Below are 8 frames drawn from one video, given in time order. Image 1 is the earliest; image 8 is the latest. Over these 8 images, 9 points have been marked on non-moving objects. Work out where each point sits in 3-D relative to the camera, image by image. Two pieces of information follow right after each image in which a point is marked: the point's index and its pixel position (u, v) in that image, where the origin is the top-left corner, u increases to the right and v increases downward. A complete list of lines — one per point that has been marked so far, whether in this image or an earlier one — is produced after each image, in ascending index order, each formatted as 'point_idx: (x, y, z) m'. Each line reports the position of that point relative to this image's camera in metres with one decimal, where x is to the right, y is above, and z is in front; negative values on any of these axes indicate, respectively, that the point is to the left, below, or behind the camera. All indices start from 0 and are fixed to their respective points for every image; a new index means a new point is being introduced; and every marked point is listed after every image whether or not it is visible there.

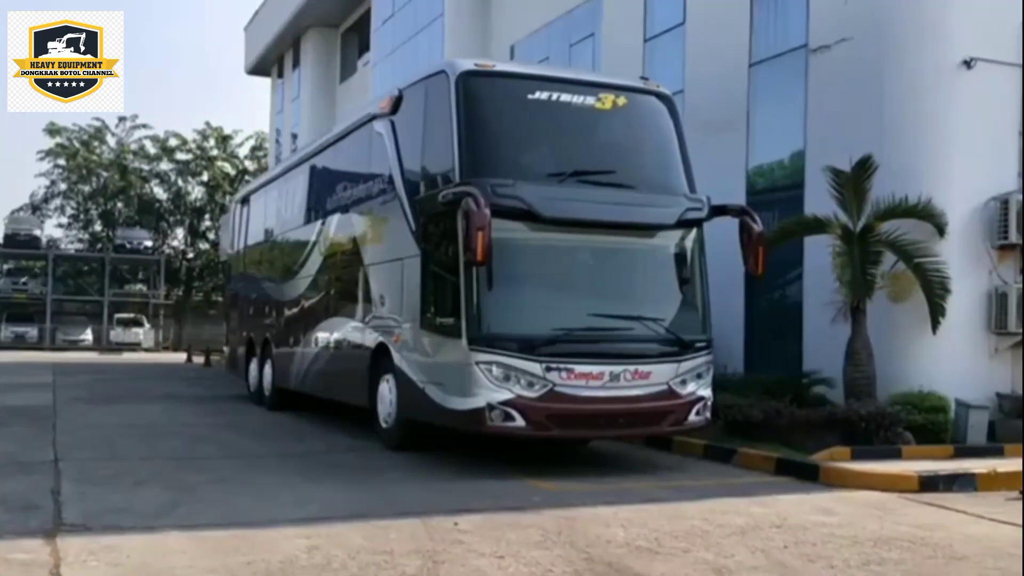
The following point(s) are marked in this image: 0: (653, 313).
0: (+1.3, -0.2, +10.7) m
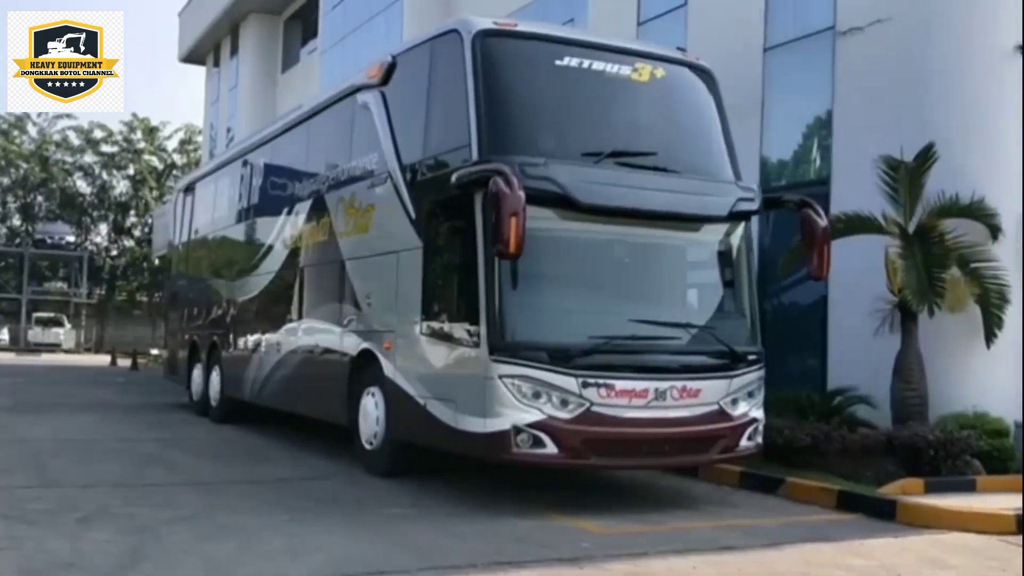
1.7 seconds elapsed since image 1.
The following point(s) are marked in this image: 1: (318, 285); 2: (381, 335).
0: (+1.5, -0.2, +9.1) m
1: (-2.1, 0.0, +12.5) m
2: (-1.1, -0.4, +10.4) m
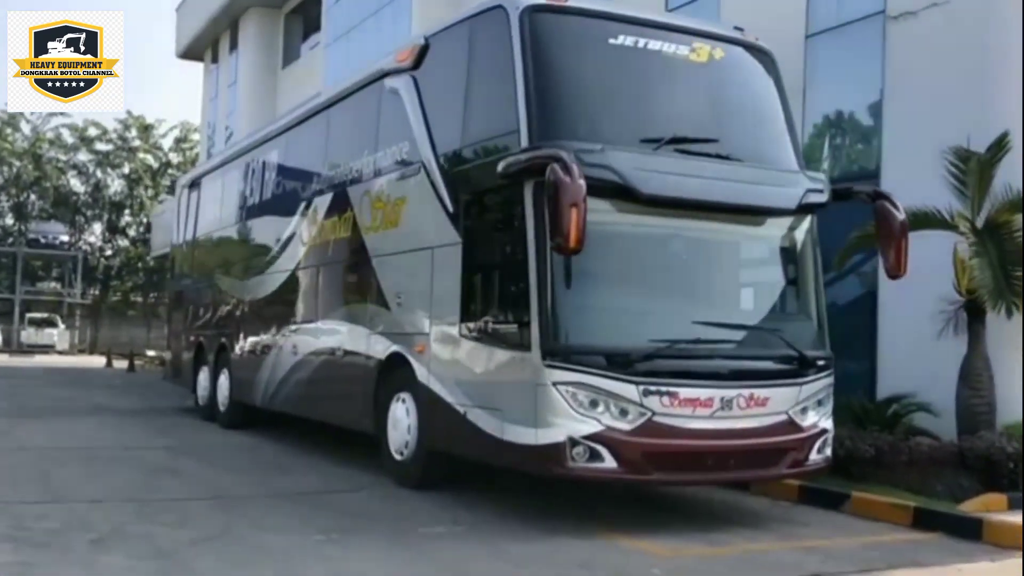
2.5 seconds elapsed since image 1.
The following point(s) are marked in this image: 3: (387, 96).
0: (+1.8, -0.2, +8.3) m
1: (-1.8, 0.0, +11.7) m
2: (-0.8, -0.4, +9.6) m
3: (-1.1, +1.7, +10.6) m
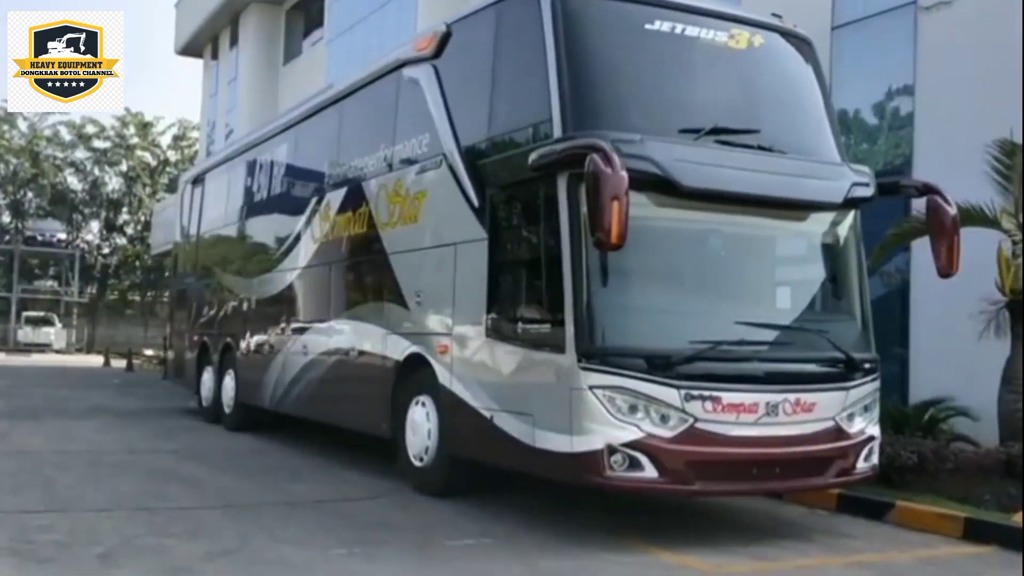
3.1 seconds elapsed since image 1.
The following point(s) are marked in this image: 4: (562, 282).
0: (+2.0, -0.2, +7.9) m
1: (-1.6, 0.0, +11.3) m
2: (-0.6, -0.4, +9.2) m
3: (-0.9, +1.7, +10.1) m
4: (+0.3, 0.0, +7.5) m
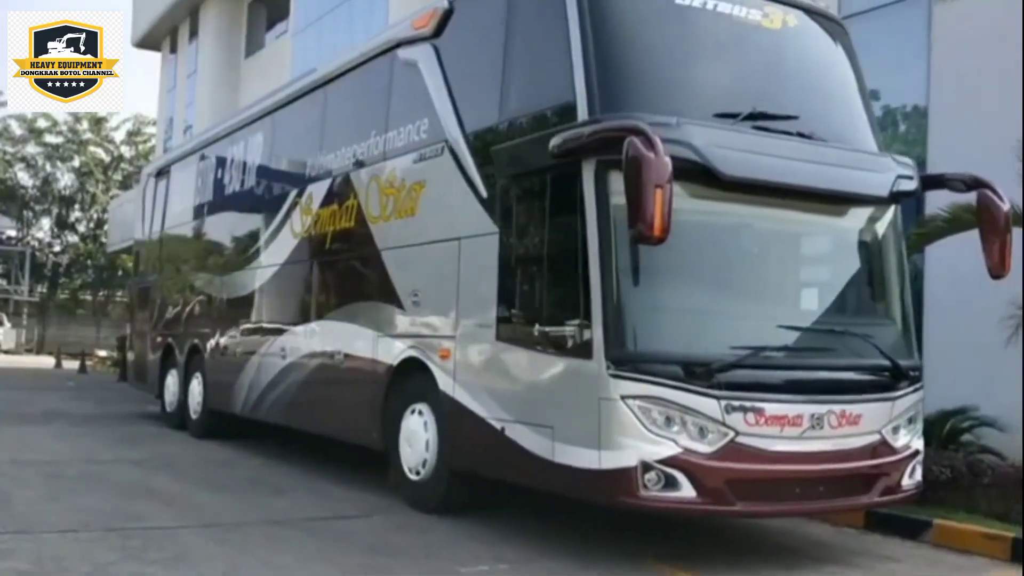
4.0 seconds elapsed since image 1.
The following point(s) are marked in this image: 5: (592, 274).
0: (+2.1, -0.2, +7.3) m
1: (-1.7, 0.0, +10.5) m
2: (-0.6, -0.4, +8.4) m
3: (-0.9, +1.8, +9.4) m
4: (+0.4, 0.0, +6.8) m
5: (+0.5, +0.1, +6.7) m
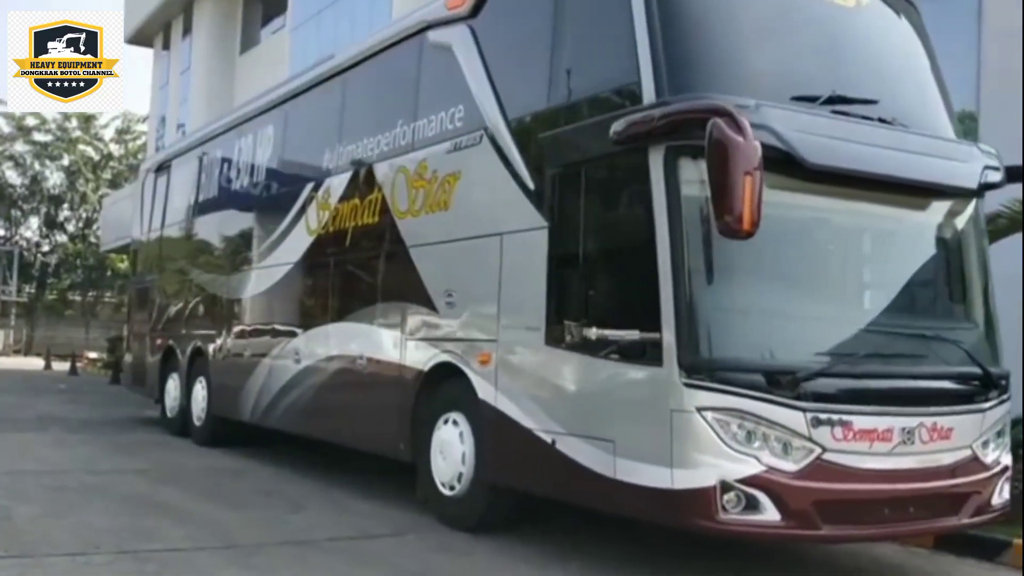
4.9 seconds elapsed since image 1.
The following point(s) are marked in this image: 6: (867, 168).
0: (+2.4, -0.2, +6.6) m
1: (-1.4, 0.0, +9.8) m
2: (-0.3, -0.4, +7.8) m
3: (-0.6, +1.8, +8.7) m
4: (+0.7, 0.0, +6.1) m
5: (+0.8, +0.1, +6.1) m
6: (+1.9, +0.6, +6.2) m
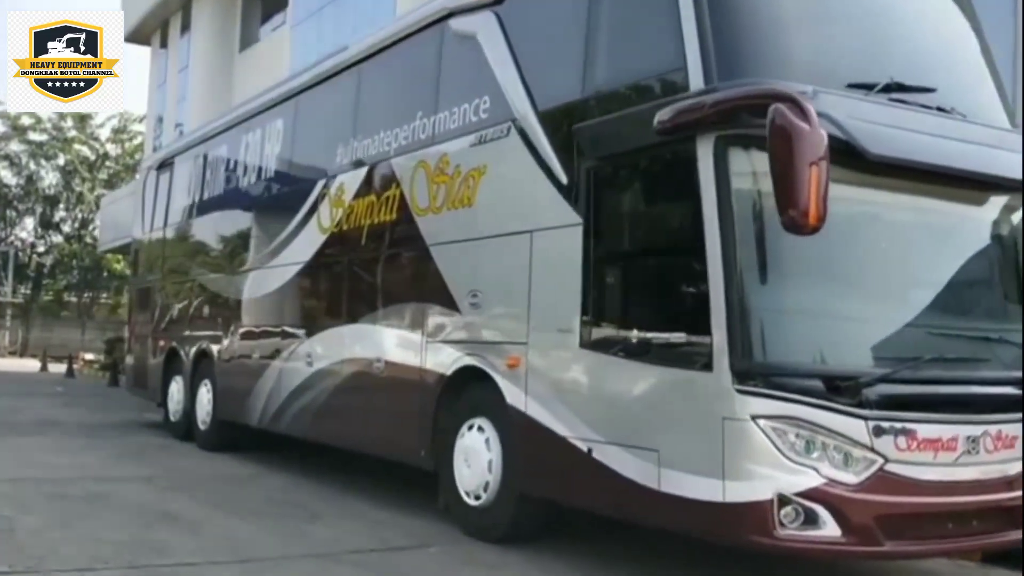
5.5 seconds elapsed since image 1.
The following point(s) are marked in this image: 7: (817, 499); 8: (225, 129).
0: (+2.6, -0.2, +6.3) m
1: (-1.2, 0.0, +9.5) m
2: (-0.1, -0.4, +7.4) m
3: (-0.4, +1.8, +8.3) m
4: (+0.9, 0.0, +5.7) m
5: (+1.0, +0.1, +5.7) m
6: (+2.0, +0.6, +5.9) m
7: (+1.4, -1.0, +5.4) m
8: (-3.4, +1.8, +13.8) m
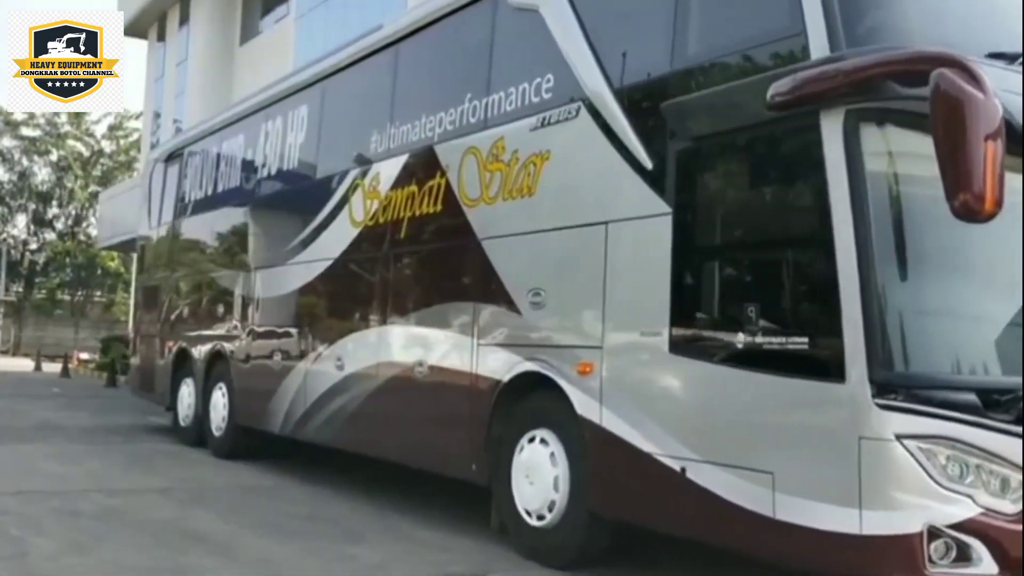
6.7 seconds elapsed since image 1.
0: (+3.0, -0.2, +5.5) m
1: (-0.8, +0.1, +8.7) m
2: (+0.3, -0.4, +6.6) m
3: (0.0, +1.8, +7.6) m
4: (+1.3, +0.1, +5.0) m
5: (+1.4, +0.1, +5.0) m
6: (+2.5, +0.6, +5.1) m
7: (+1.8, -0.9, +4.6) m
8: (-3.0, +1.9, +13.0) m
